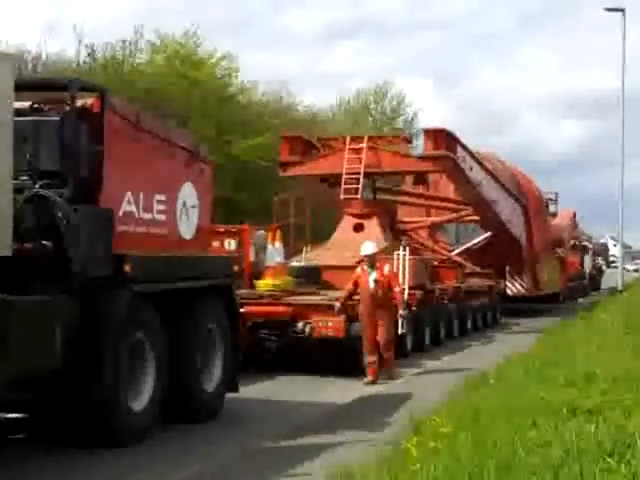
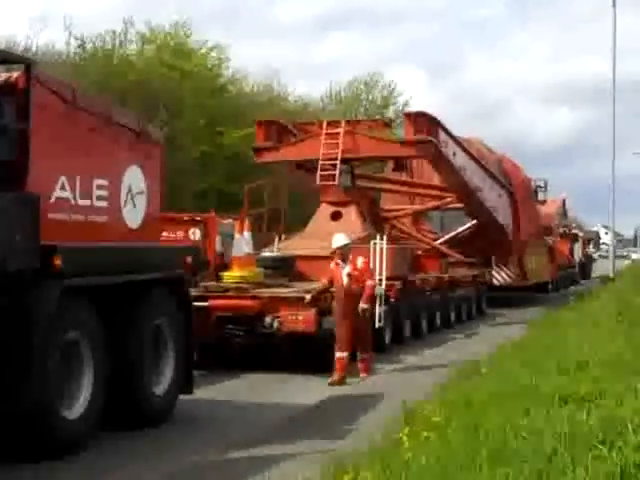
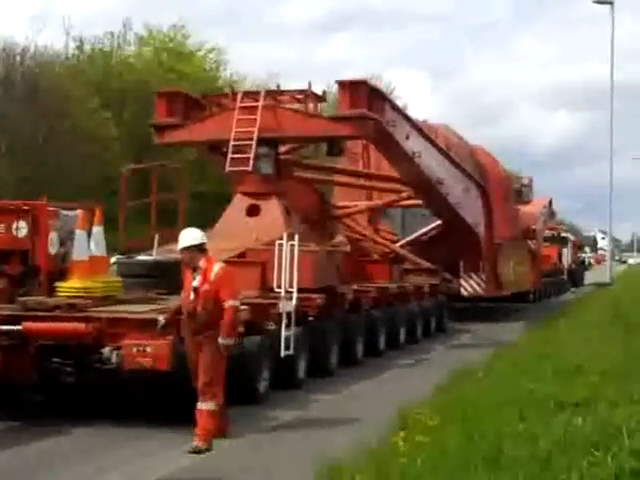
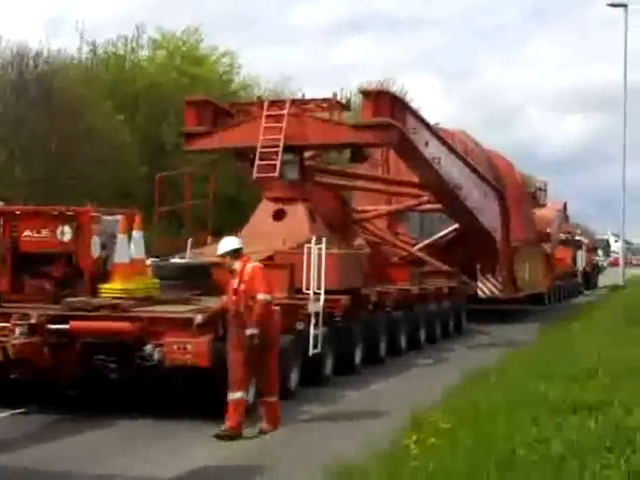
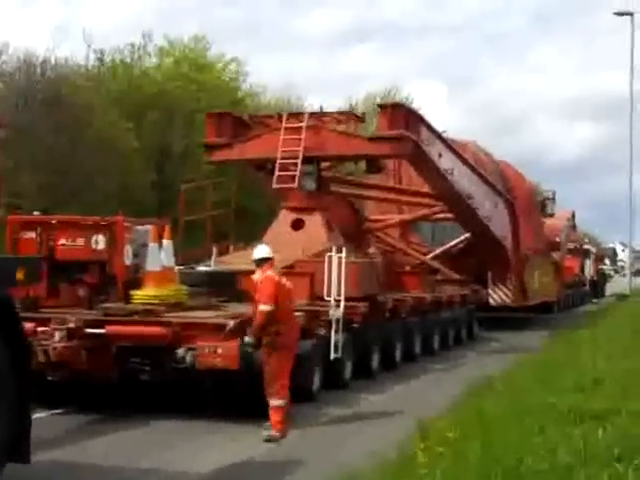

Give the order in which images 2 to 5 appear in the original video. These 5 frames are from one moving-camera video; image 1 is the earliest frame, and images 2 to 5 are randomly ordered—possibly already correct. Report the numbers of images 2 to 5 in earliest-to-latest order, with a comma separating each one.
2, 5, 4, 3
